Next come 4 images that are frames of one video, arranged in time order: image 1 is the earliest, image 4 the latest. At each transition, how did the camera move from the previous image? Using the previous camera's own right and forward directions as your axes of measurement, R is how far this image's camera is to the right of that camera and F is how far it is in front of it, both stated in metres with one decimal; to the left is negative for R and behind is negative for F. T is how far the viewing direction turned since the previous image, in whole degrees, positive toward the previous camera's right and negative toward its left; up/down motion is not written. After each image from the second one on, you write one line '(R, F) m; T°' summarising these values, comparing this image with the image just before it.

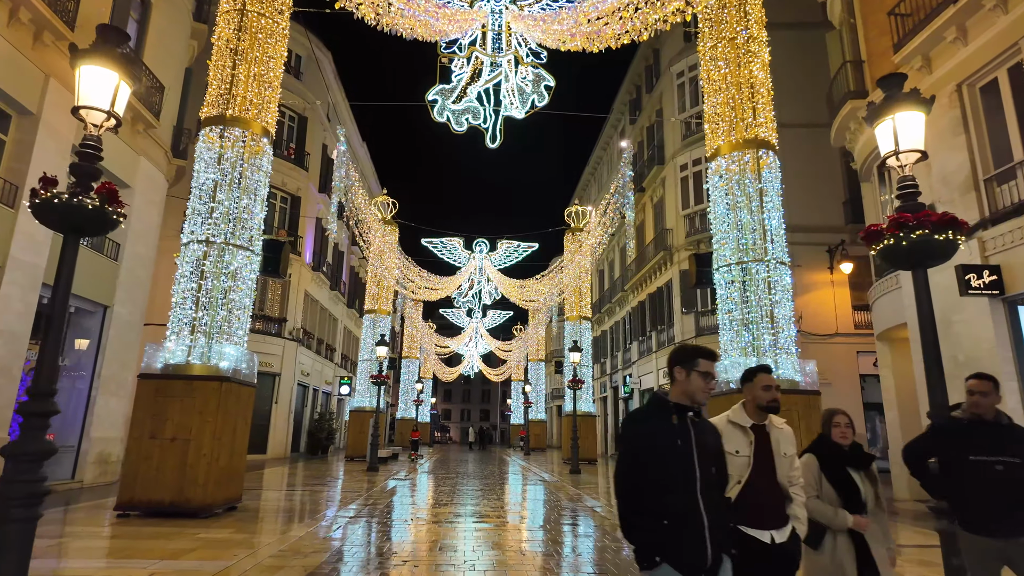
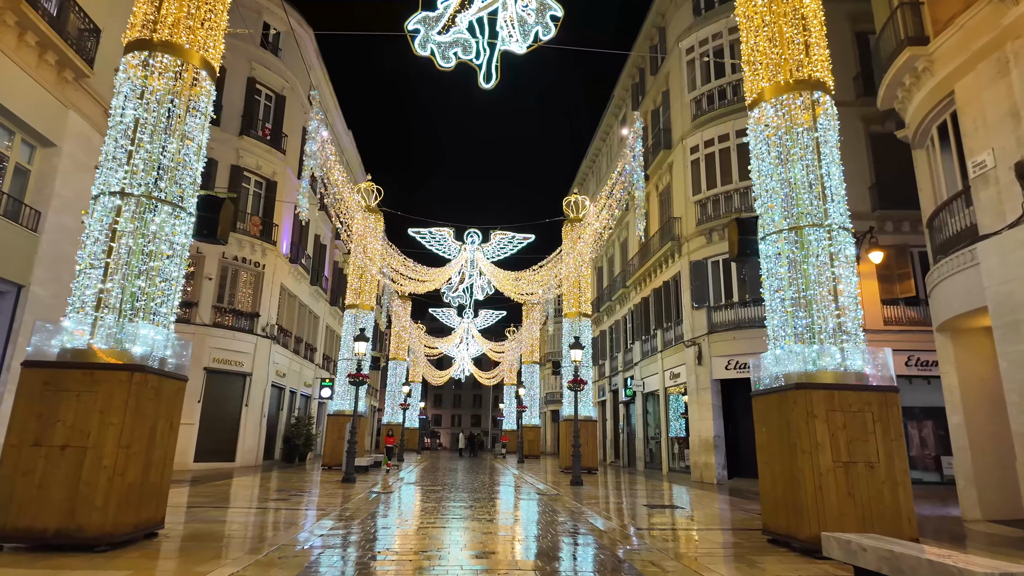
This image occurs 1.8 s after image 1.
(-0.1, +1.8) m; +1°
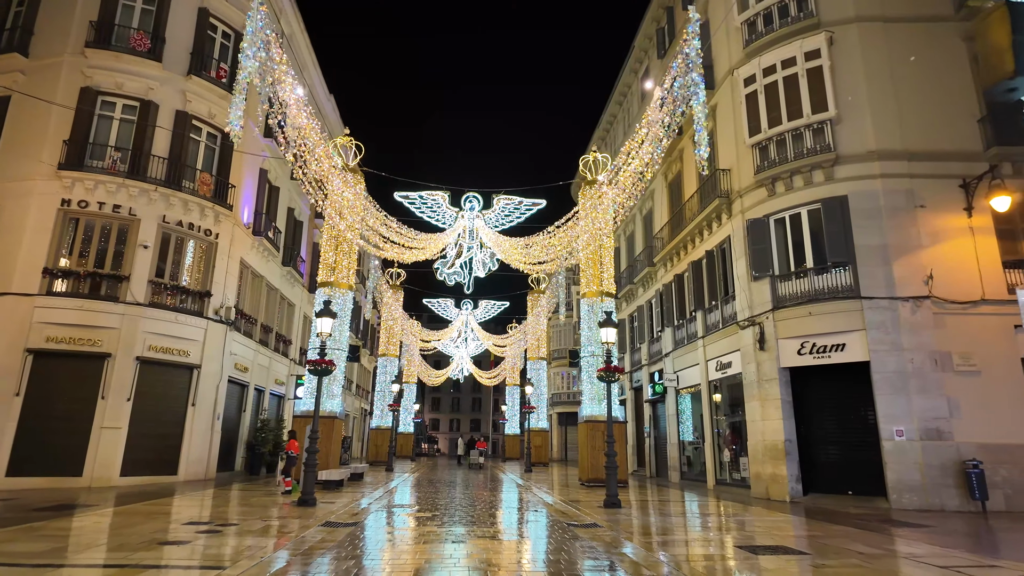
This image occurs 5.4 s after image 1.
(-0.3, +3.9) m; 0°
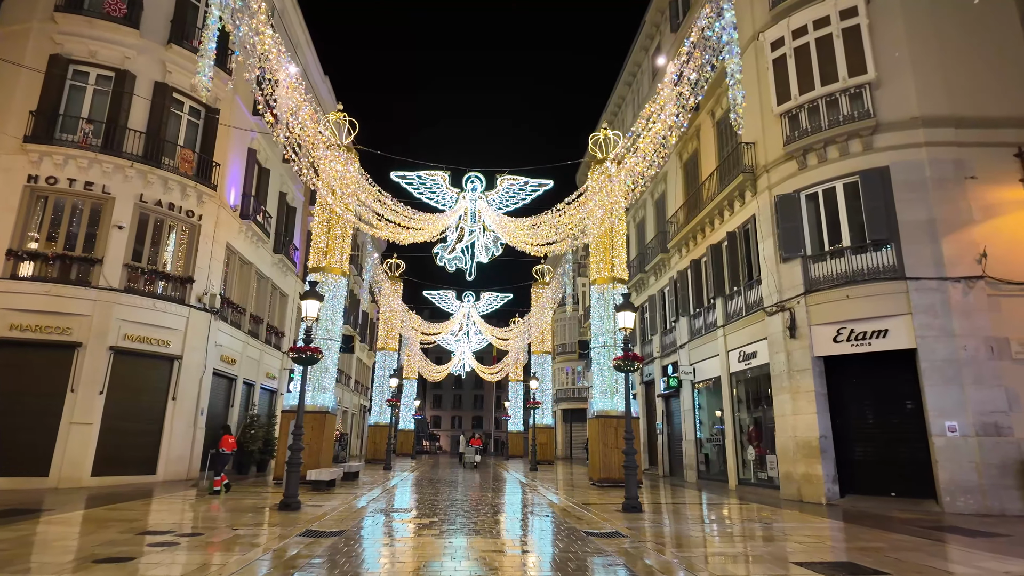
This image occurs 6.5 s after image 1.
(-0.1, +1.3) m; 0°
